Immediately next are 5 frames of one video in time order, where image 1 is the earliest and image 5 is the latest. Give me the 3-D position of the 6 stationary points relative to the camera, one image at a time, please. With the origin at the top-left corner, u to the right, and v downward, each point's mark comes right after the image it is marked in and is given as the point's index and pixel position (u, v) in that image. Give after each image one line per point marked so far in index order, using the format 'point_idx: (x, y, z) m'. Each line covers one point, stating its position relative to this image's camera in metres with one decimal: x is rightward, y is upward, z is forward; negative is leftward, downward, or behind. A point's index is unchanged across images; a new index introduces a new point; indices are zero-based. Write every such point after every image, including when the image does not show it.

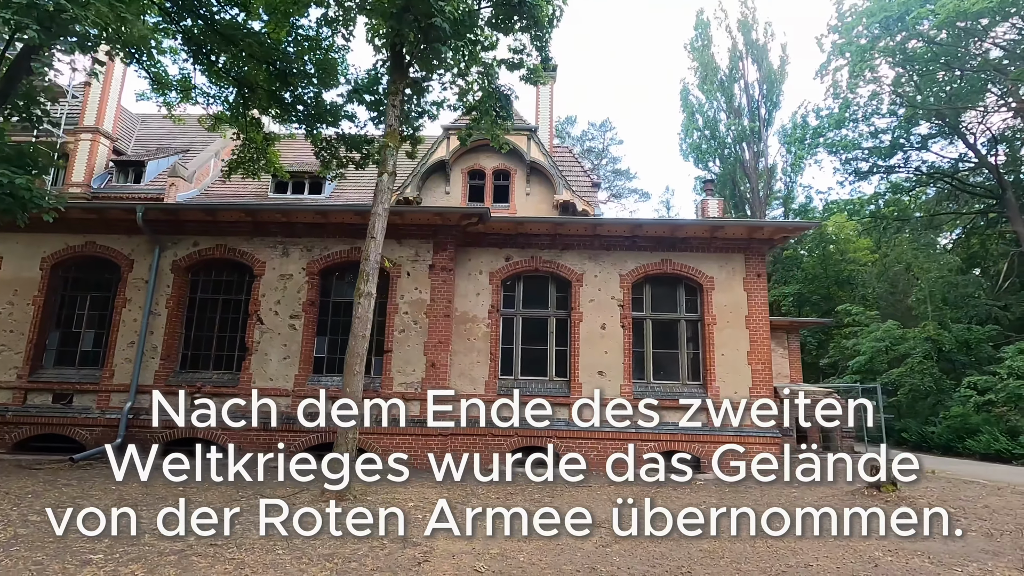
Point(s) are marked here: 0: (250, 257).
0: (-5.4, +0.6, +11.1) m
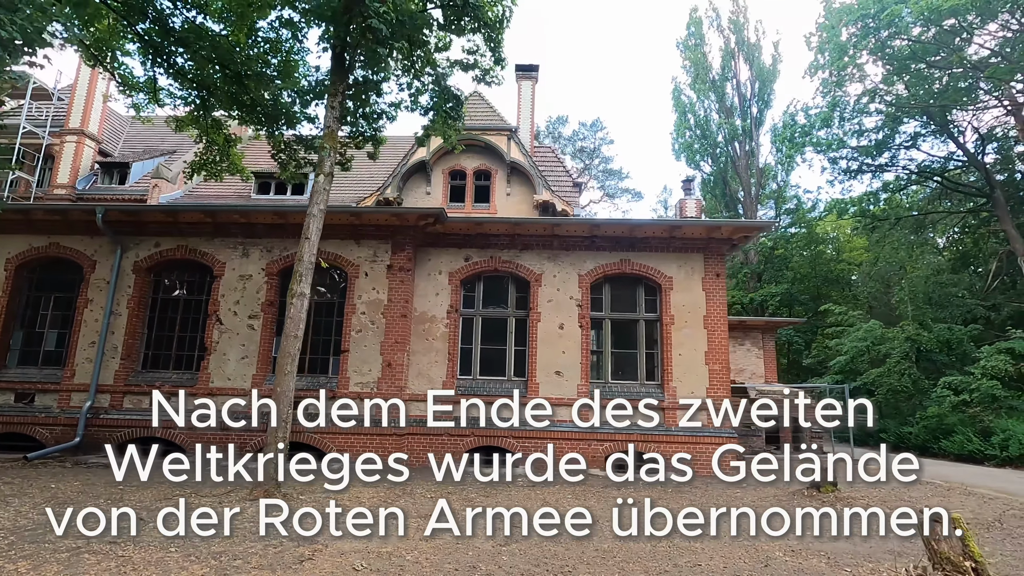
0: (-6.3, +0.6, +11.2) m
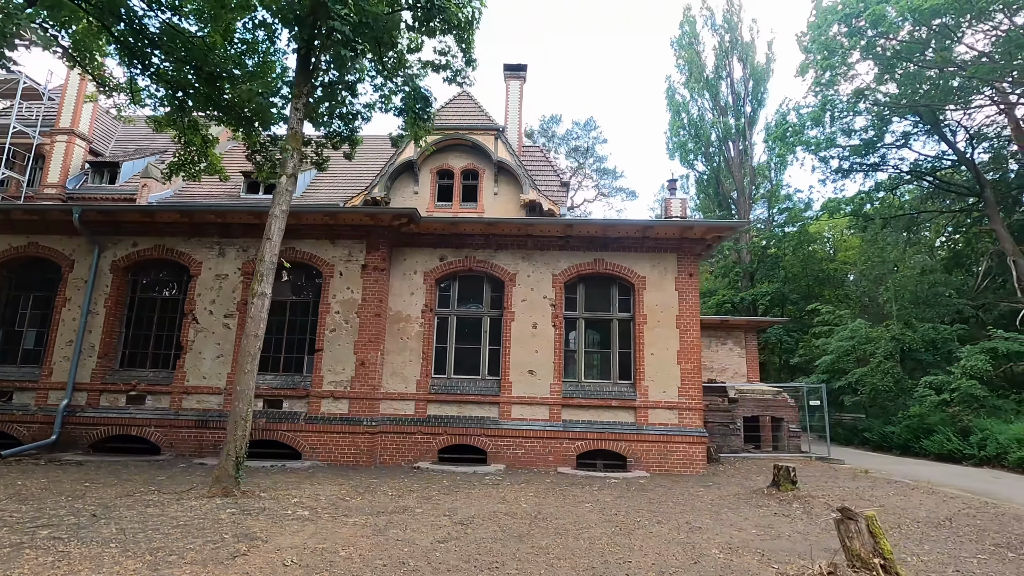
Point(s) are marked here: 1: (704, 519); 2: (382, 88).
0: (-6.8, +0.6, +11.3) m
1: (+2.3, -2.8, +6.5) m
2: (-2.5, +3.9, +10.6) m
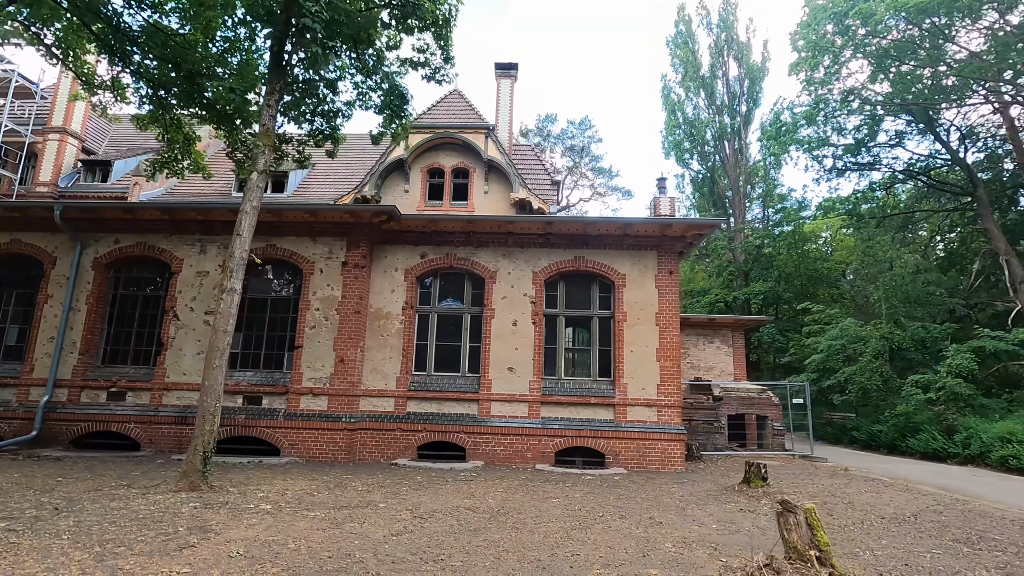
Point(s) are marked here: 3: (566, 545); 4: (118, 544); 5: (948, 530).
0: (-7.2, +0.7, +11.4) m
1: (+1.8, -2.7, +6.5) m
2: (-3.0, +4.0, +10.6) m
3: (+0.5, -2.4, +4.9) m
4: (-3.3, -2.2, +4.6) m
5: (+5.0, -2.8, +6.2) m
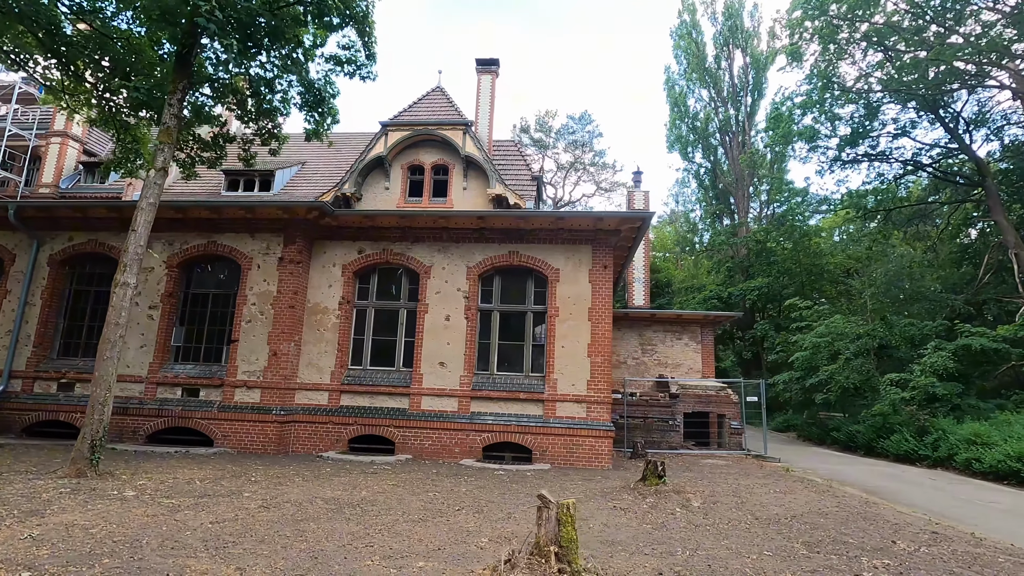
0: (-8.6, +0.8, +11.8) m
1: (+0.2, -2.7, +6.5) m
2: (-4.4, +4.1, +10.8) m
3: (-1.3, -2.3, +4.9) m
4: (-5.1, -2.1, +4.8) m
5: (+3.3, -2.7, +6.0) m
